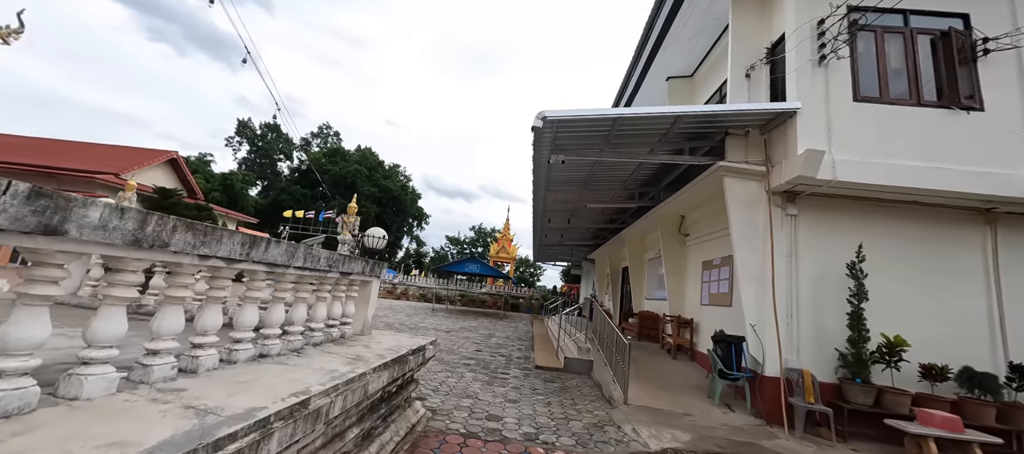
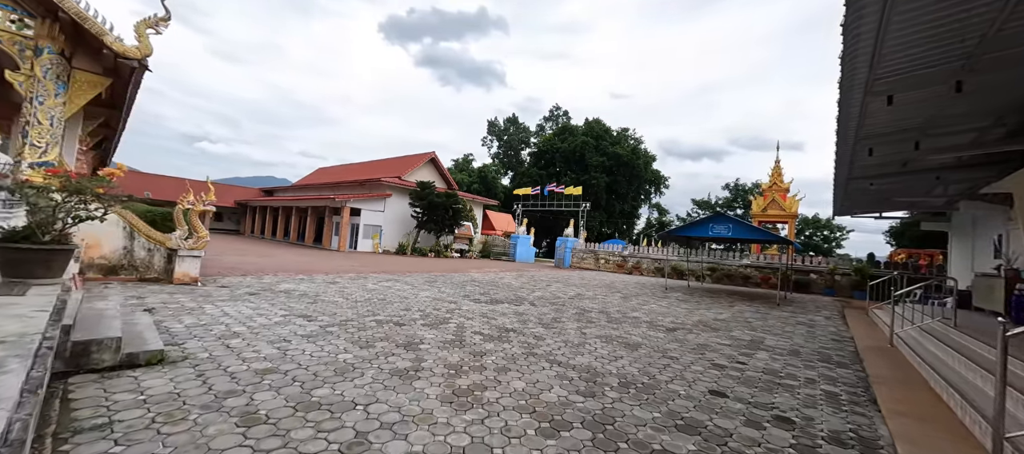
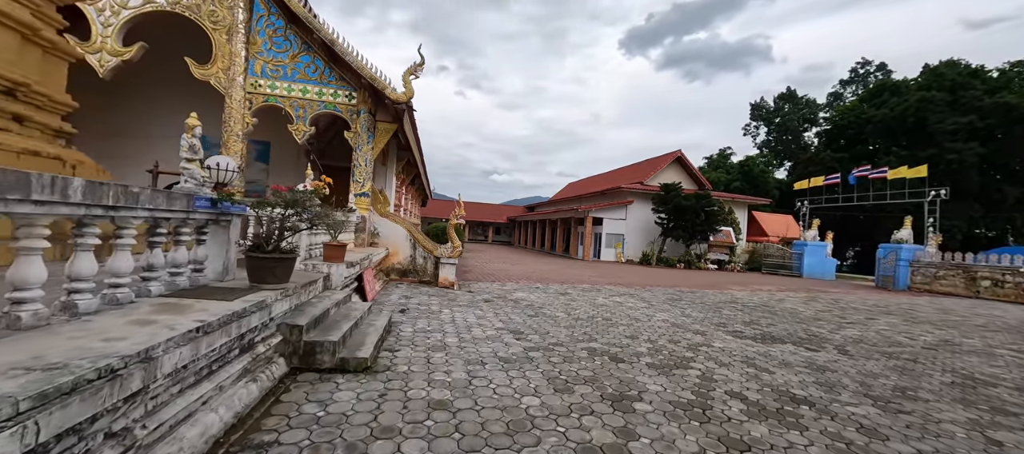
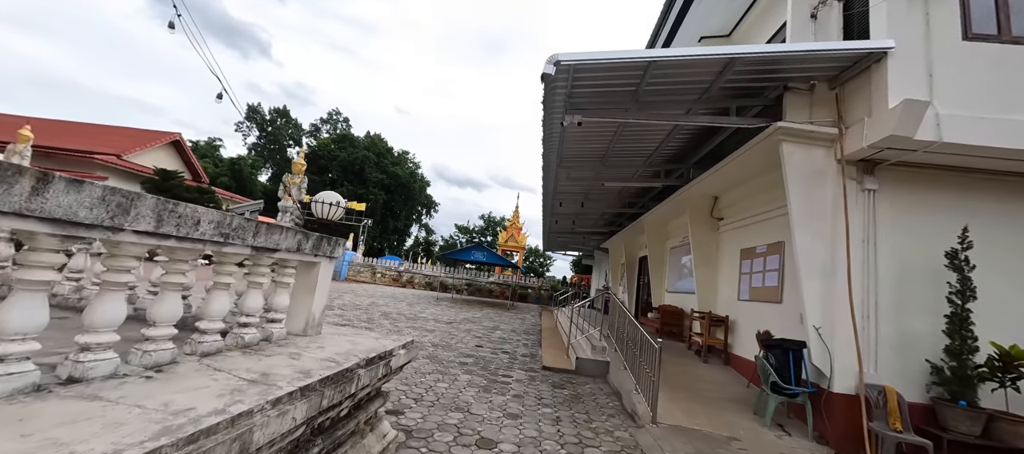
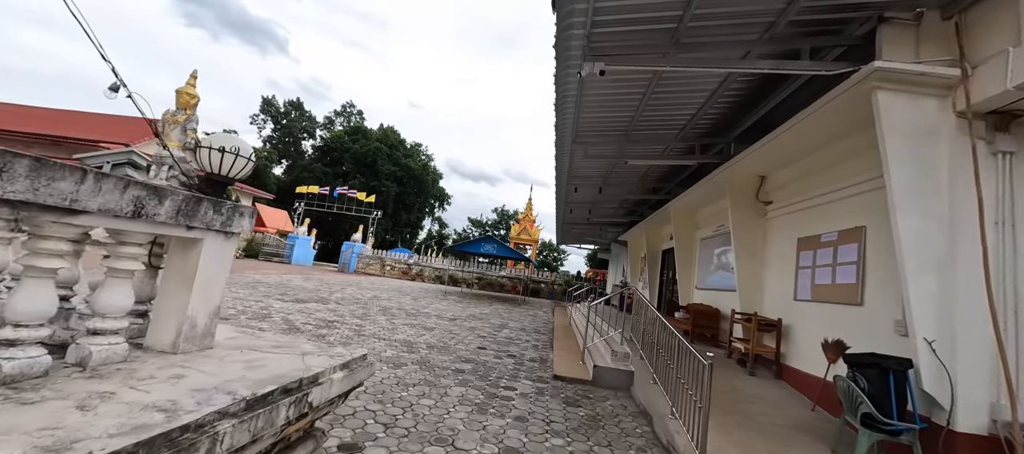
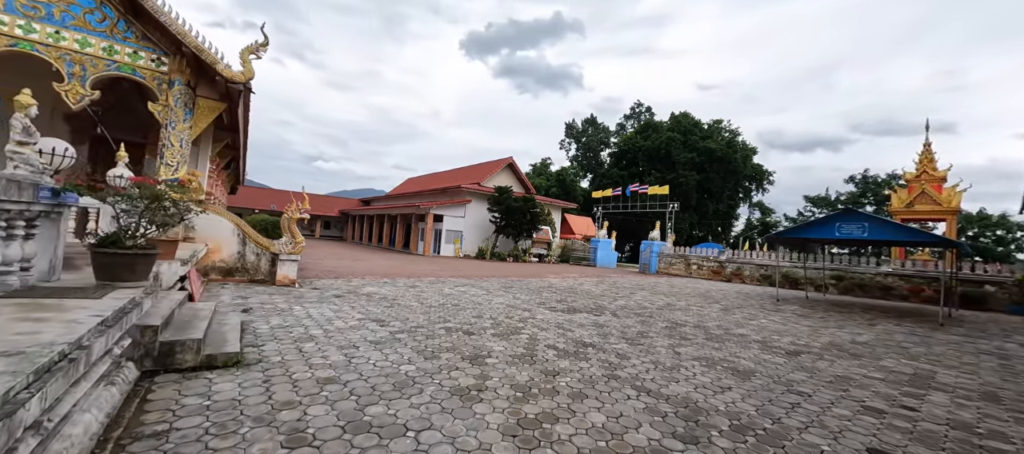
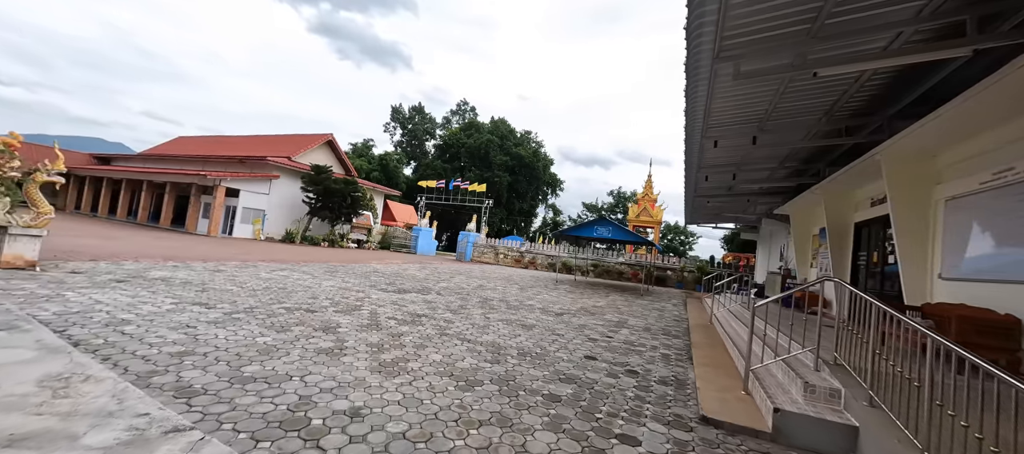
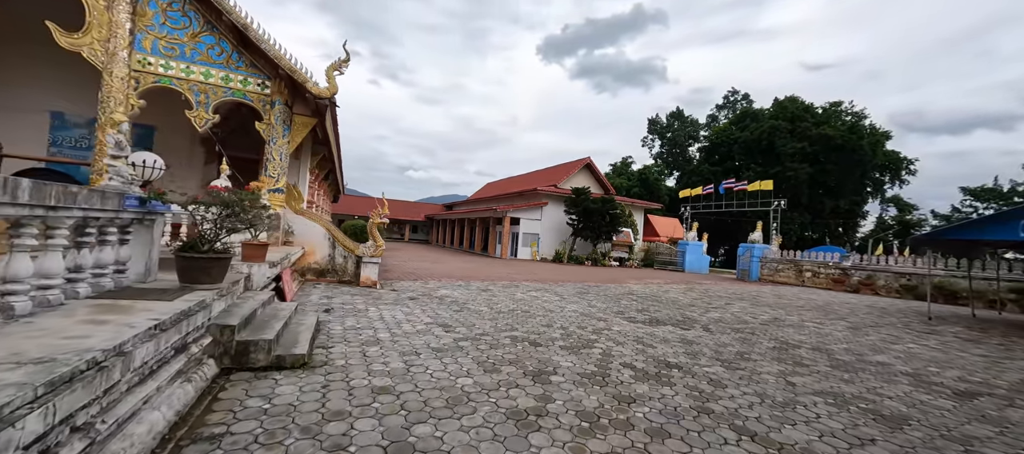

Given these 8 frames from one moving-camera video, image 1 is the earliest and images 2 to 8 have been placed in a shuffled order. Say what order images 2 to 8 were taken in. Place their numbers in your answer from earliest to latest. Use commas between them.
4, 5, 7, 2, 6, 8, 3
